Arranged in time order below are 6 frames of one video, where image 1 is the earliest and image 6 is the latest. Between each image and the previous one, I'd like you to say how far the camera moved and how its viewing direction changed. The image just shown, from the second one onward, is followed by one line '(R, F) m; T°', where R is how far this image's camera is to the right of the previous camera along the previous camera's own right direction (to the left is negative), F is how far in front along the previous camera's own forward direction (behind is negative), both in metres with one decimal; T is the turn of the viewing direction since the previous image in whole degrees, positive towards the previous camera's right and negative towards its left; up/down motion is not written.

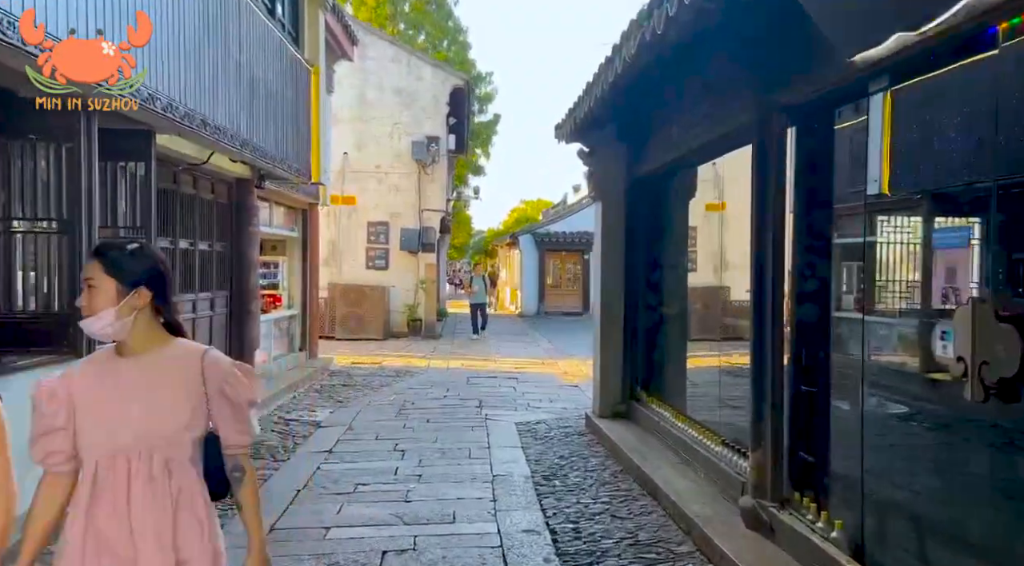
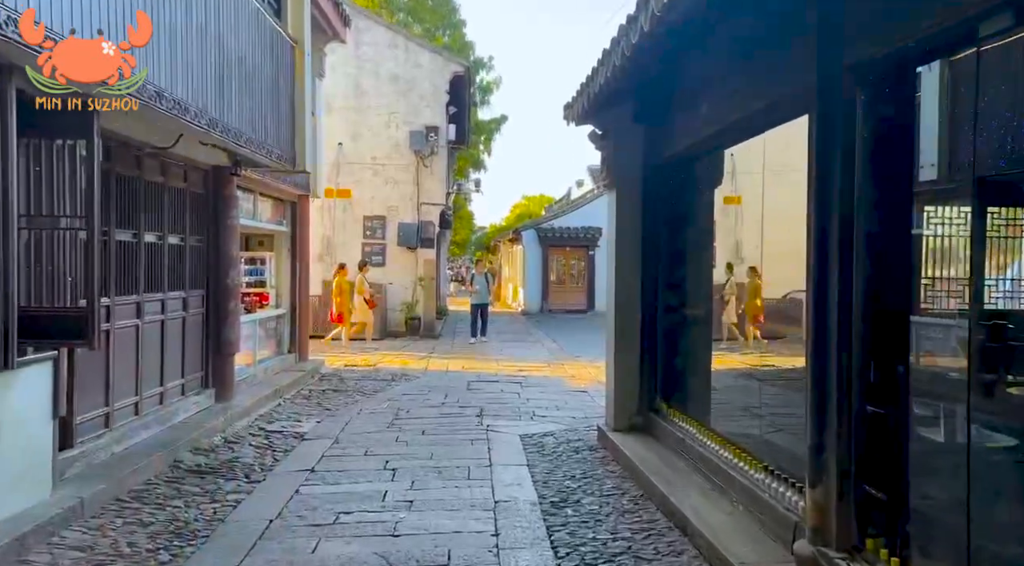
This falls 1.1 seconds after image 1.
(0.0, +0.8) m; 0°
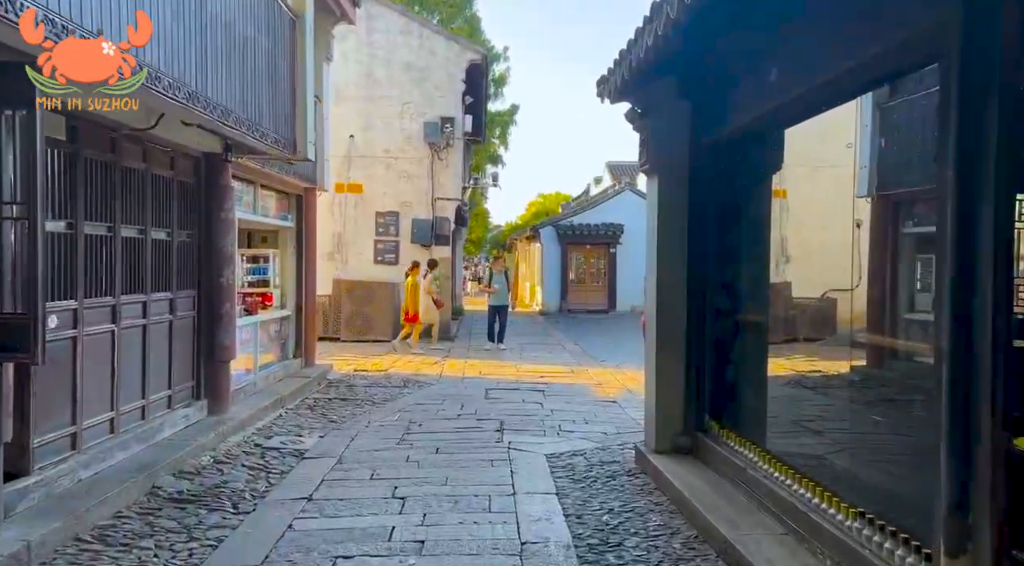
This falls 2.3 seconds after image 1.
(-0.1, +0.8) m; -1°
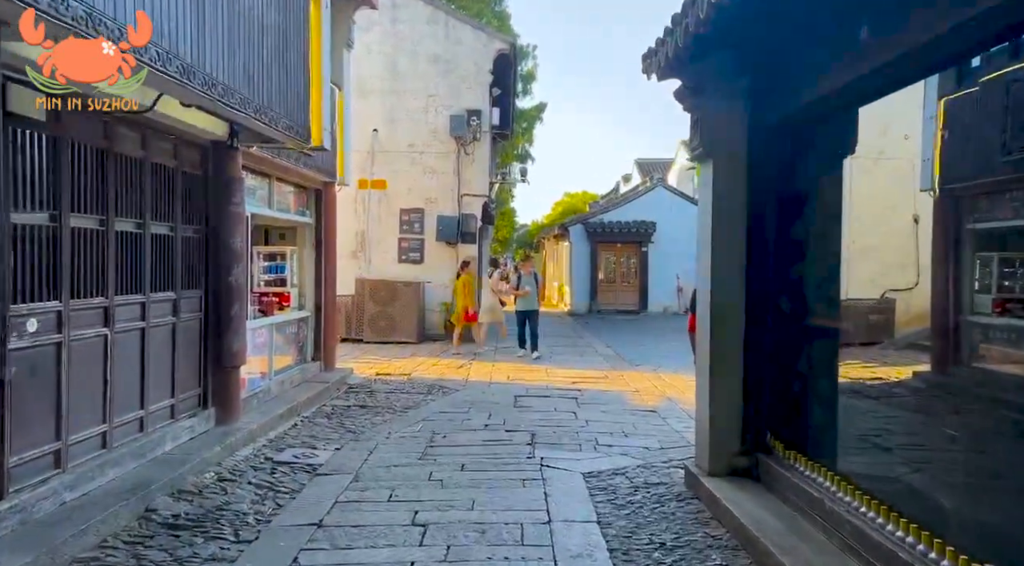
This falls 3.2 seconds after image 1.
(-0.1, +0.6) m; -2°
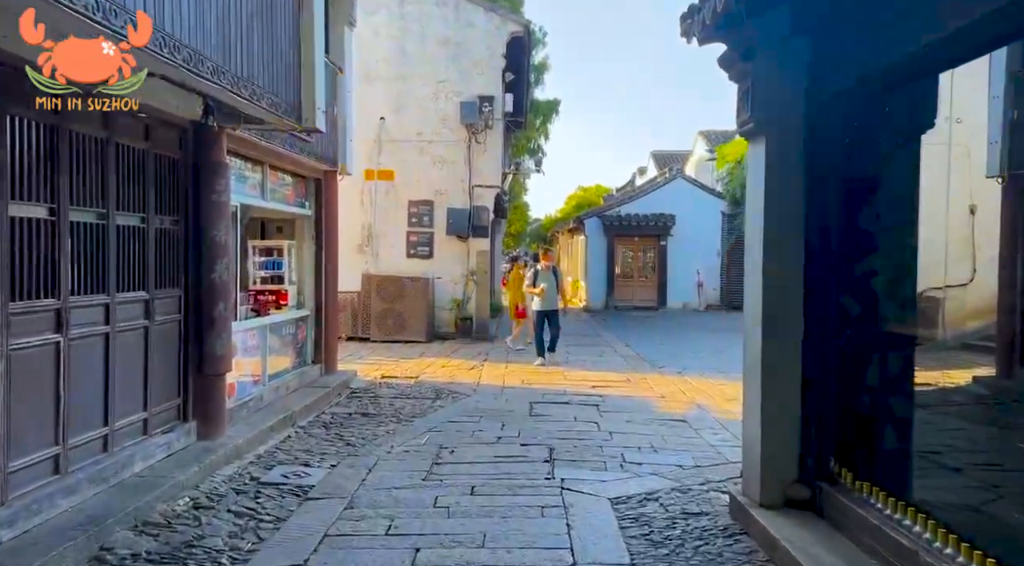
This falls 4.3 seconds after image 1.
(0.0, +0.7) m; -1°
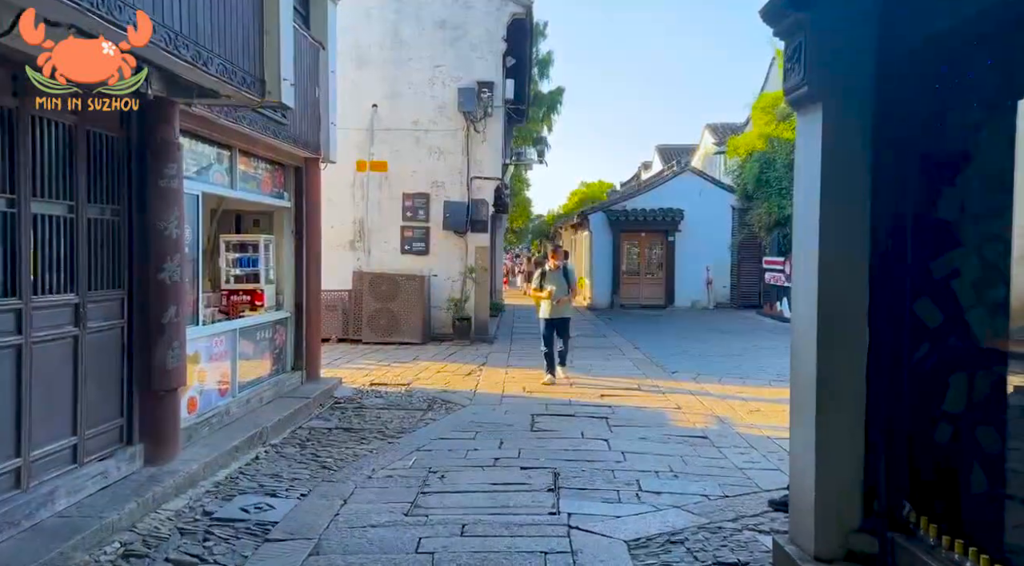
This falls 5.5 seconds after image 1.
(0.0, +0.8) m; 0°
